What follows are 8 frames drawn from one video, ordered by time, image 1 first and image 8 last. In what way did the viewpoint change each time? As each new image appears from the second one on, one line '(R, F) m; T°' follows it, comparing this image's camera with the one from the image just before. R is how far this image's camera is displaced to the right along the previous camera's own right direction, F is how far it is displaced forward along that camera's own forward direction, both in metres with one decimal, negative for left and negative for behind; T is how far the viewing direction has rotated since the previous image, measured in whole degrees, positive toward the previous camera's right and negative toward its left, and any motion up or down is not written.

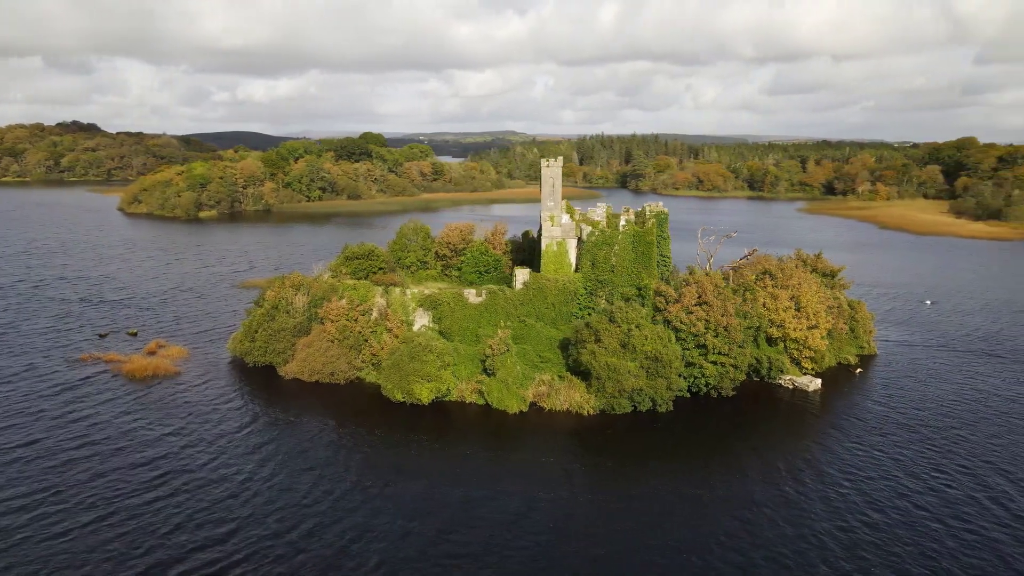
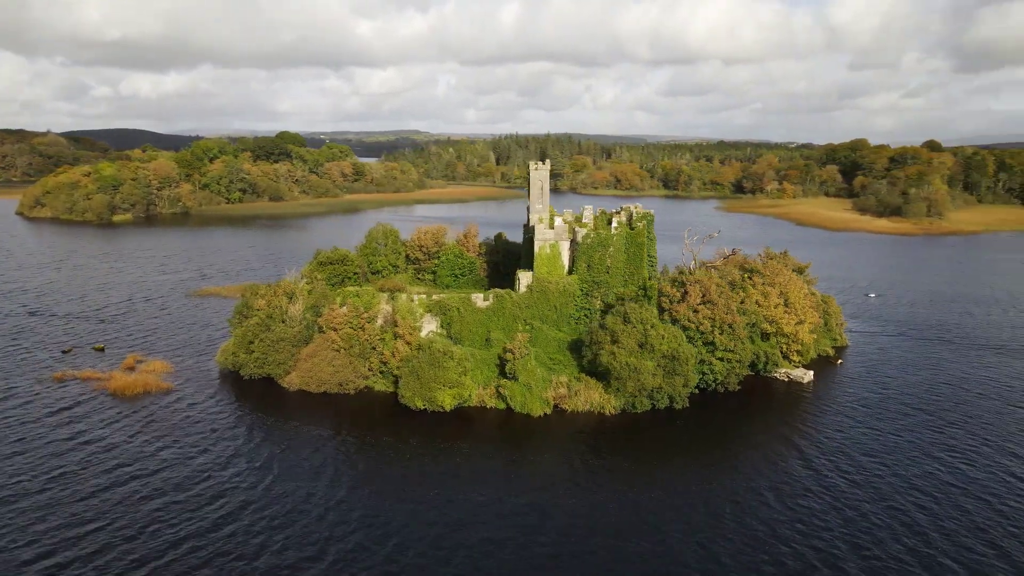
(-5.9, +0.1) m; +7°
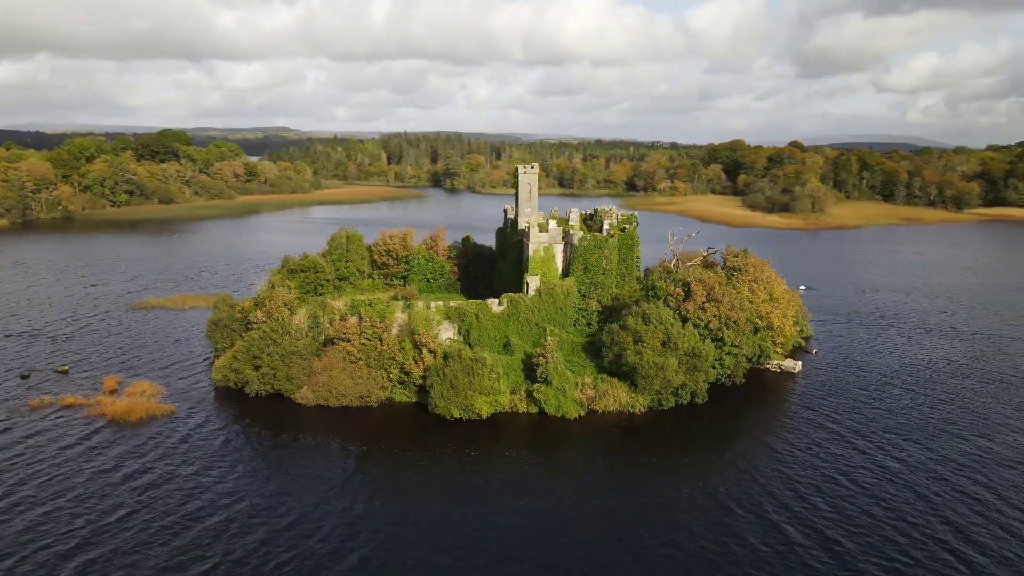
(-8.0, +0.5) m; +9°
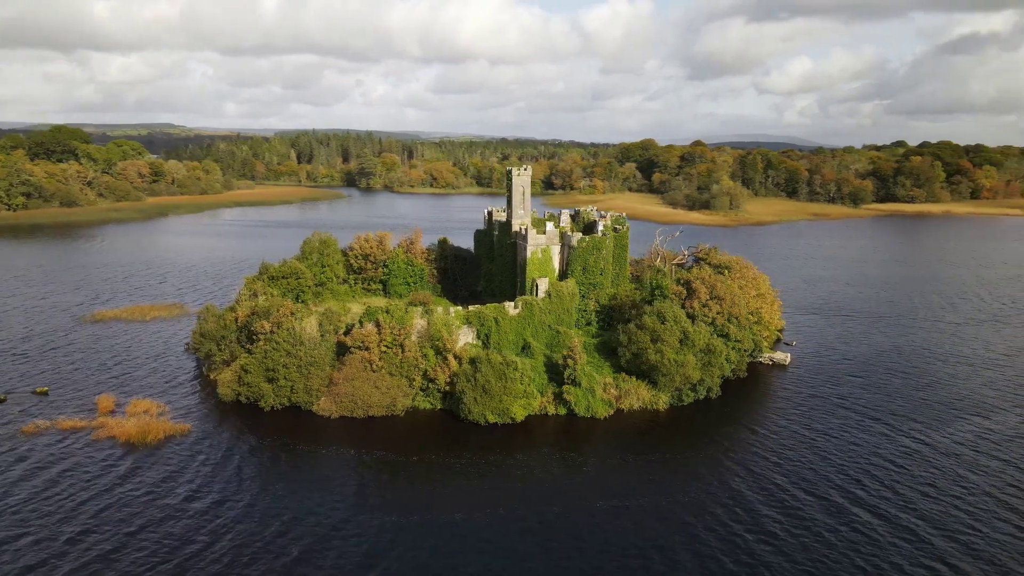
(-6.6, +0.3) m; +8°
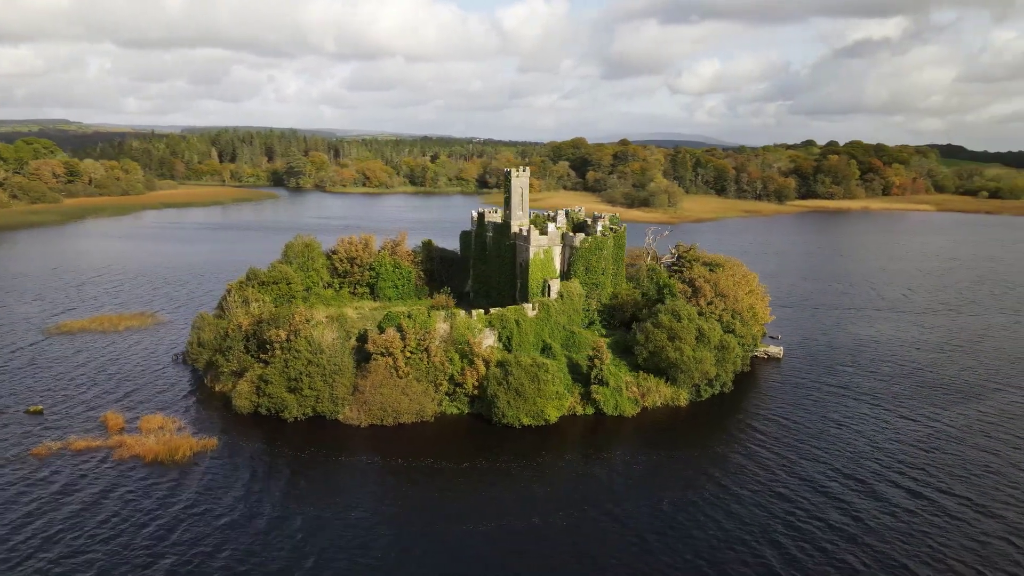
(-5.7, +0.3) m; +6°
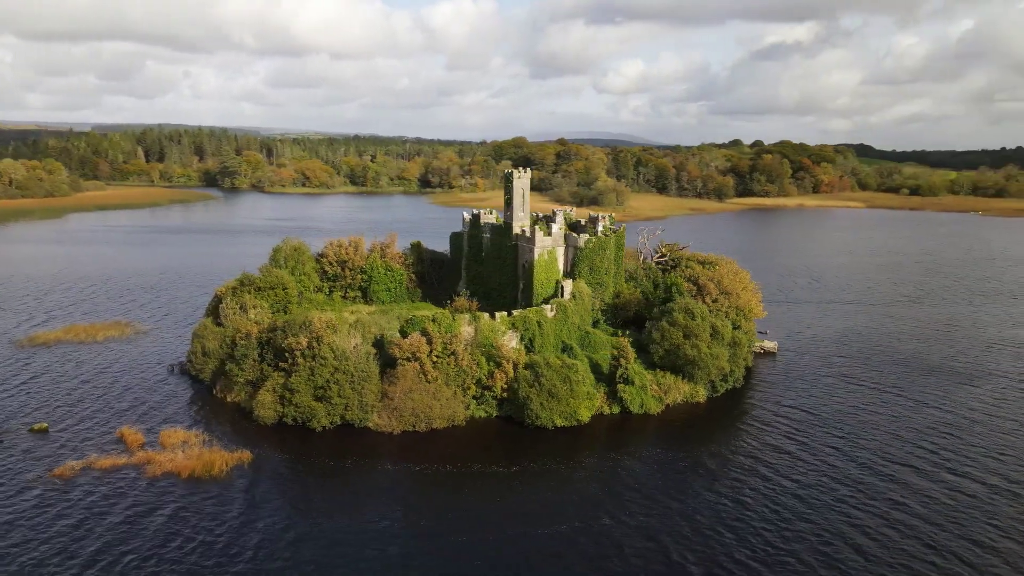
(-5.2, +0.2) m; +5°
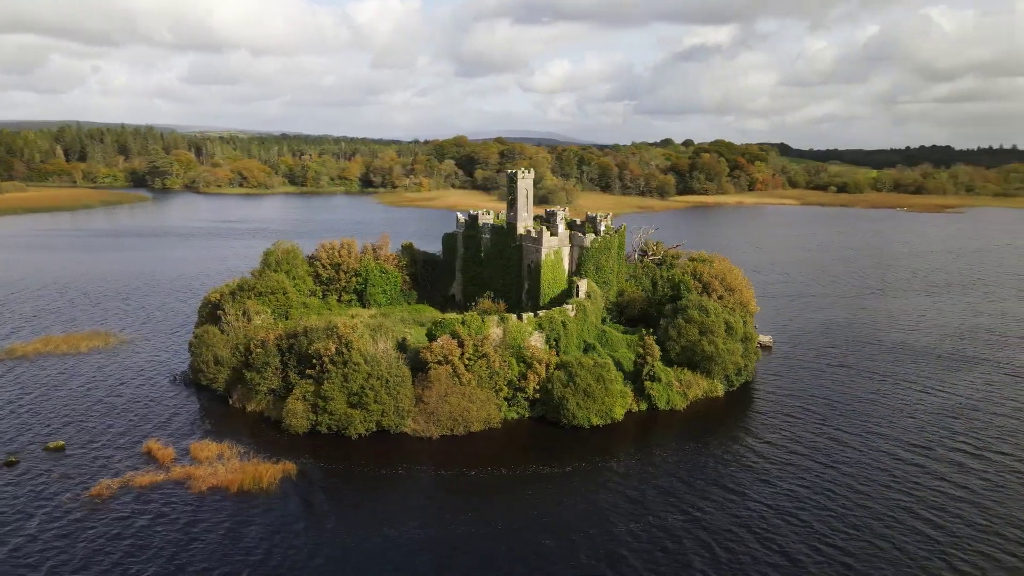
(-5.4, +0.2) m; +5°
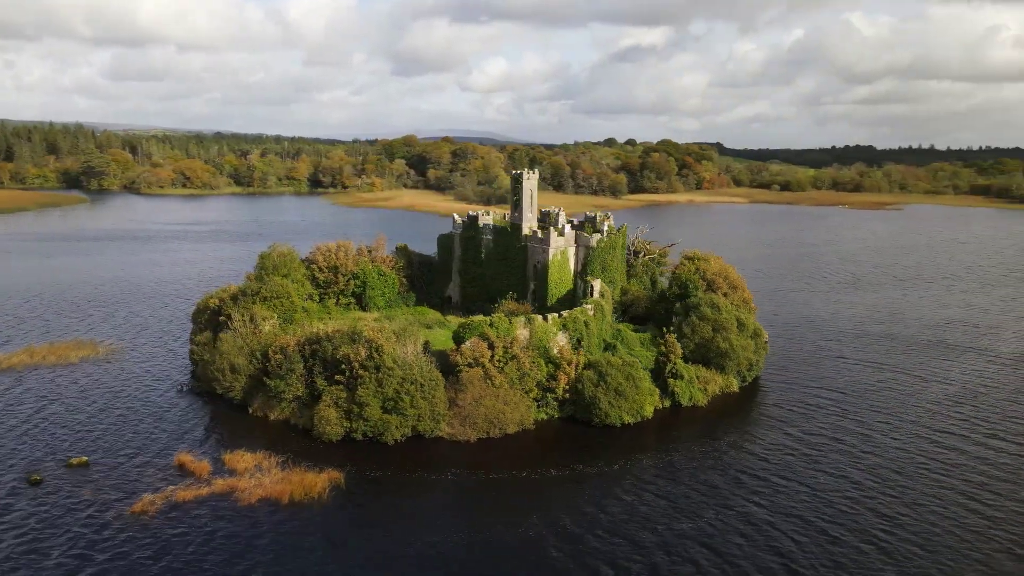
(-4.8, +0.2) m; +5°
